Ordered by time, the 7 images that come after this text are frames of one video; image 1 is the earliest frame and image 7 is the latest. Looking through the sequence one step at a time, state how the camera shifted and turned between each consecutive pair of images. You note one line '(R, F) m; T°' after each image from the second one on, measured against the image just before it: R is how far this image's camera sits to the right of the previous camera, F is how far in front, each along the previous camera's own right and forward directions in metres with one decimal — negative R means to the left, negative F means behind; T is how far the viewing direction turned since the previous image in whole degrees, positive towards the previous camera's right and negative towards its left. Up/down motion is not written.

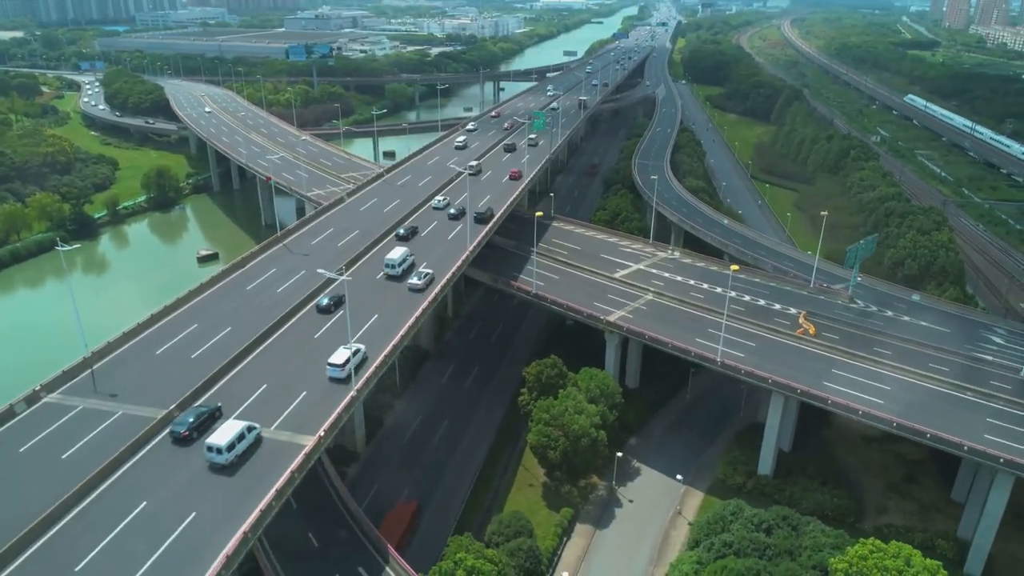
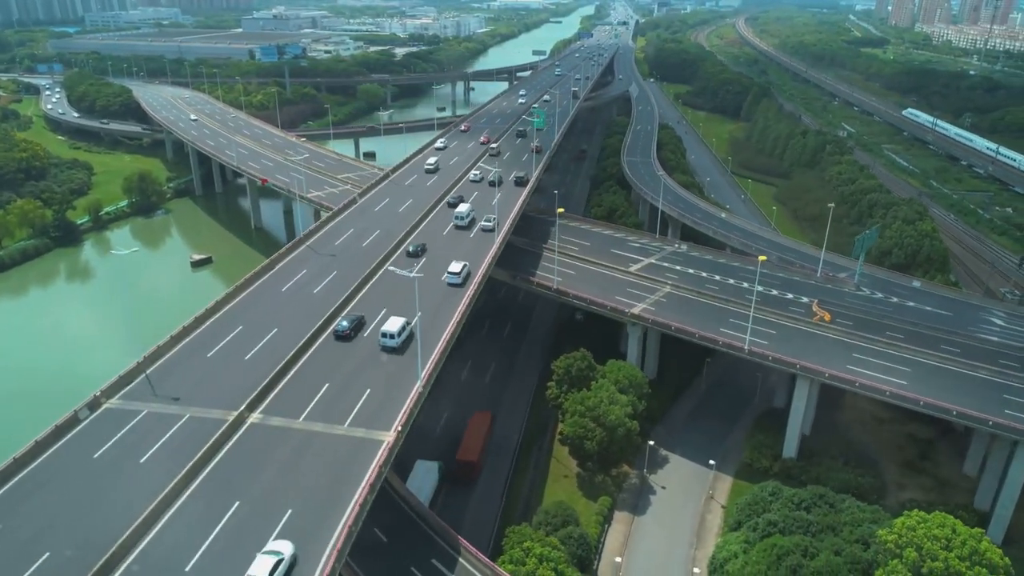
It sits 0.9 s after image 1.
(-4.4, -0.6) m; +3°
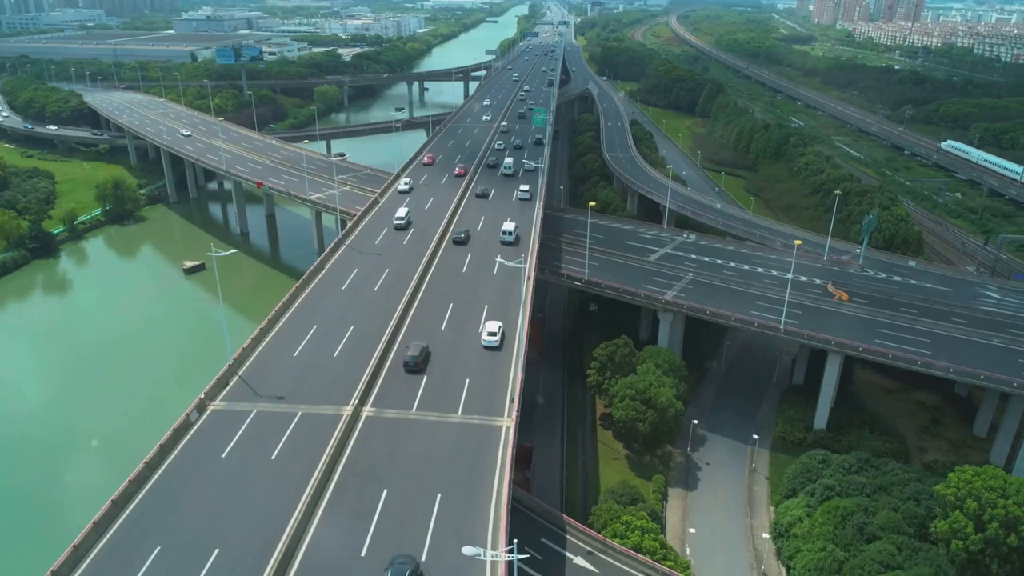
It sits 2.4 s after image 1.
(-7.0, -1.1) m; +5°
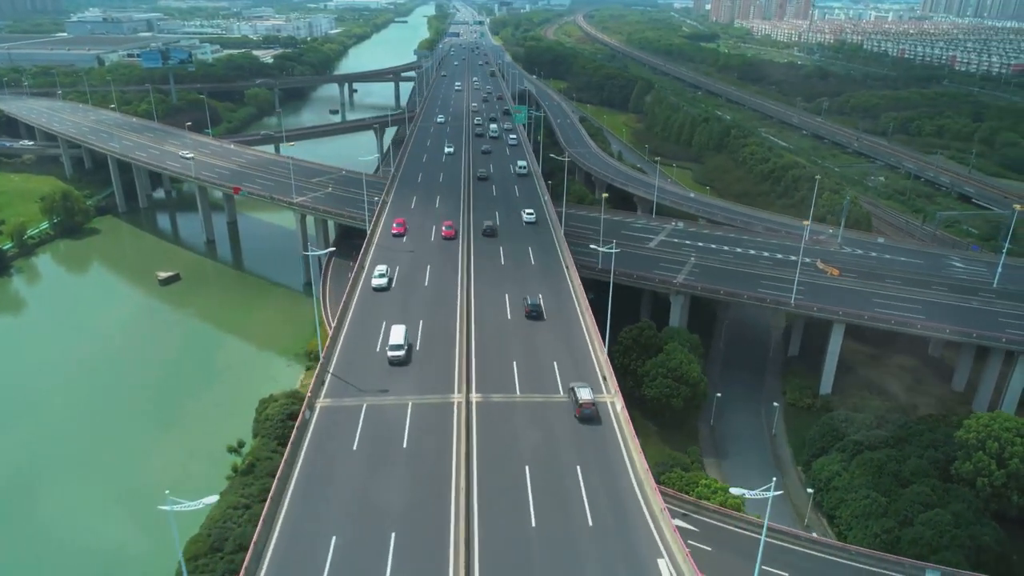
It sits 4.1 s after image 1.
(-8.0, -1.1) m; +7°
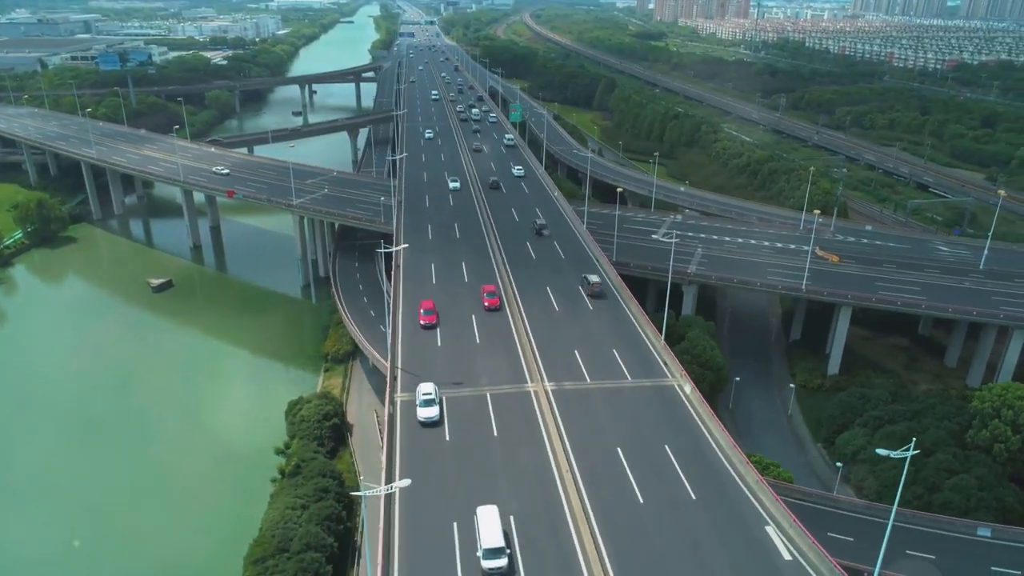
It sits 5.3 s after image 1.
(-5.4, -0.8) m; +4°
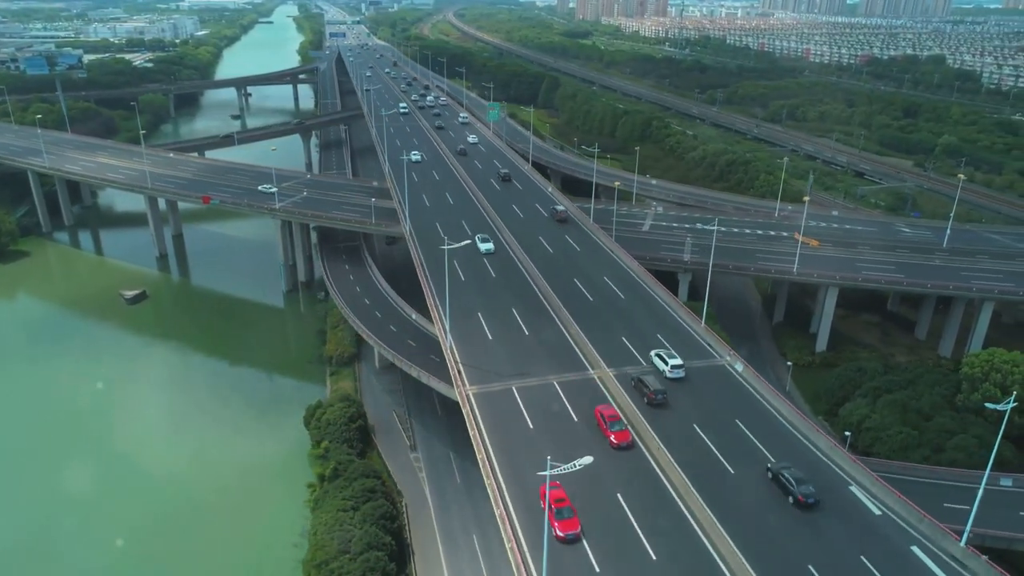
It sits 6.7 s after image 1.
(-6.1, -0.6) m; +6°
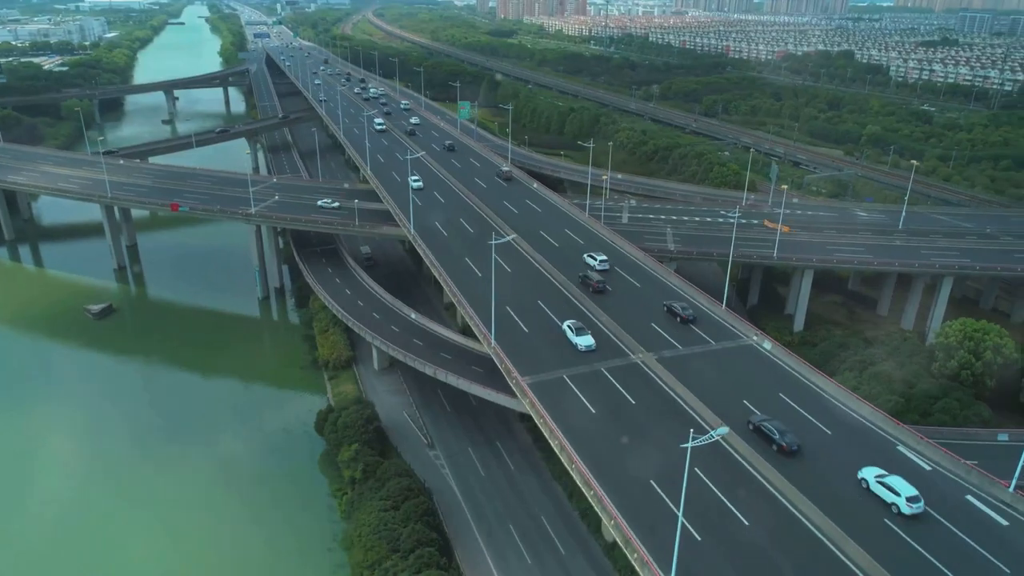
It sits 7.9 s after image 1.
(-5.5, -0.6) m; +6°
